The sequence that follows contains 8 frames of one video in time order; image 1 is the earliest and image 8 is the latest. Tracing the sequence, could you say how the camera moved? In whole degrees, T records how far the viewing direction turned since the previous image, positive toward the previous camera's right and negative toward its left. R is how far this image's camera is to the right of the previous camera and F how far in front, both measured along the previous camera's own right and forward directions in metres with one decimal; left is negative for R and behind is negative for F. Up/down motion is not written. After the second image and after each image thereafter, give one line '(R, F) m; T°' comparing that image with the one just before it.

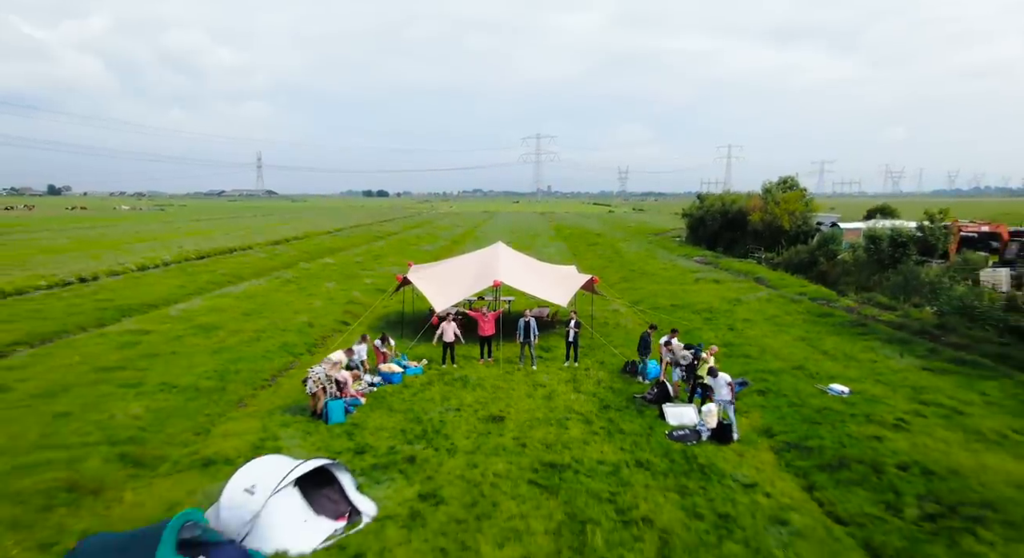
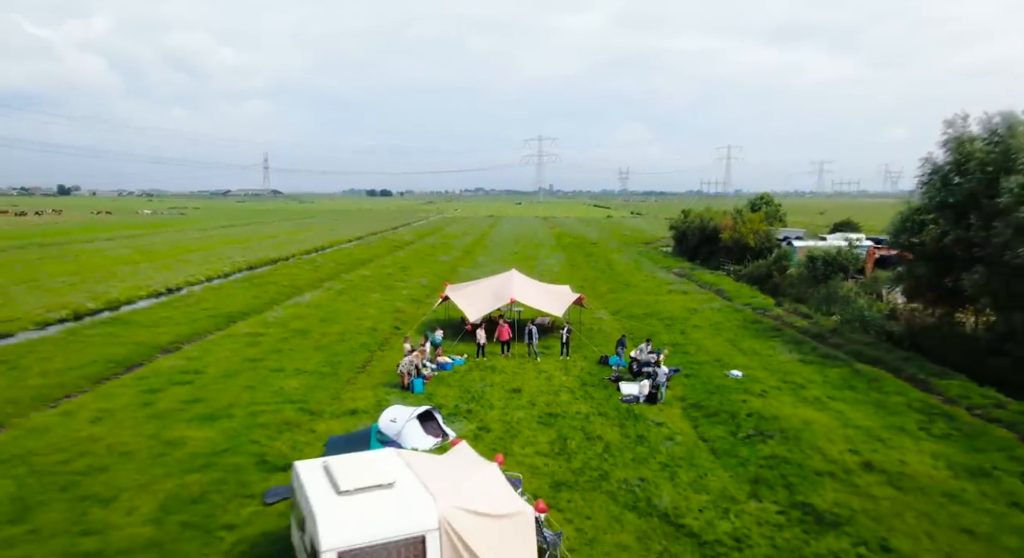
(-0.3, -5.1) m; 0°
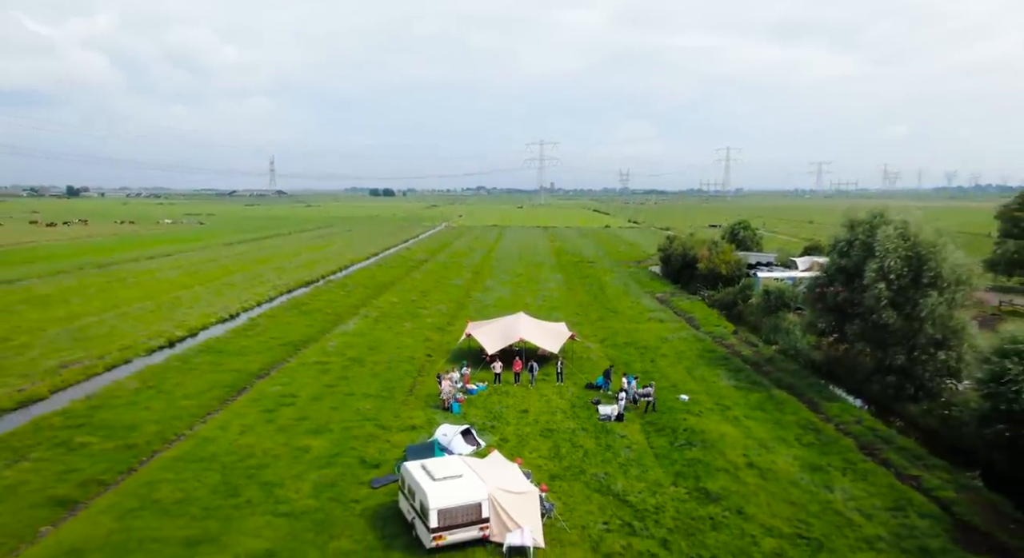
(-0.3, -5.4) m; 0°
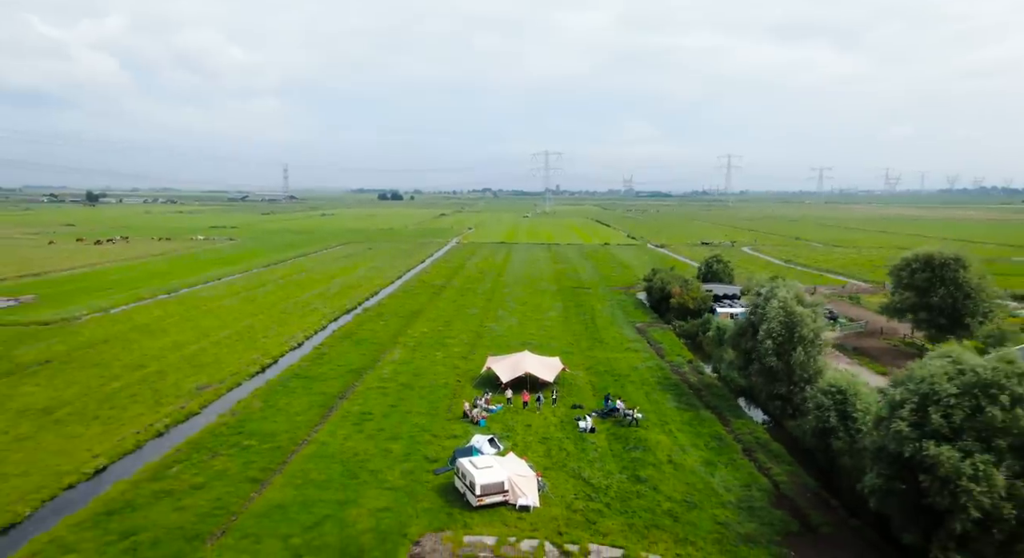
(-0.1, -9.0) m; -1°
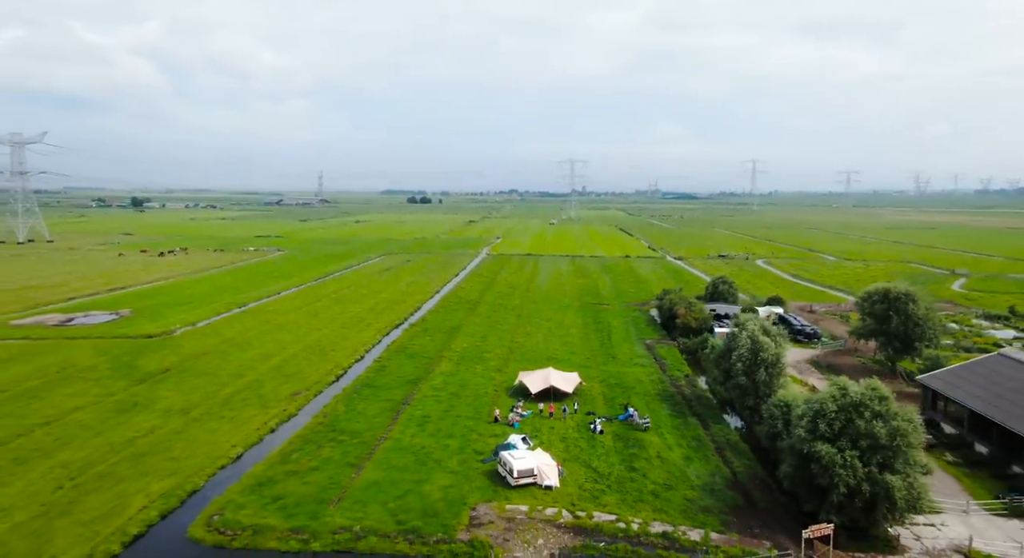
(-0.1, -8.2) m; -3°
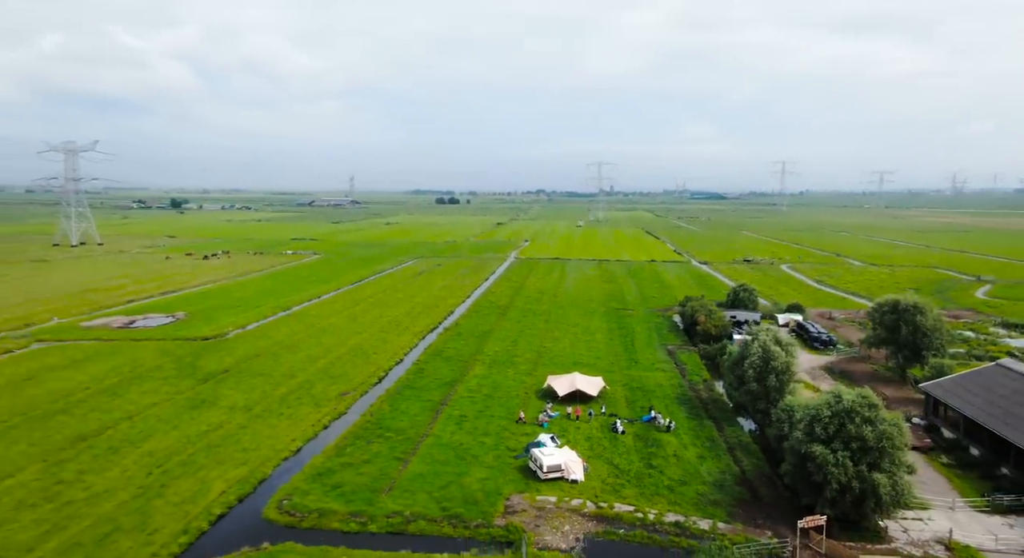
(-0.2, -3.5) m; -3°
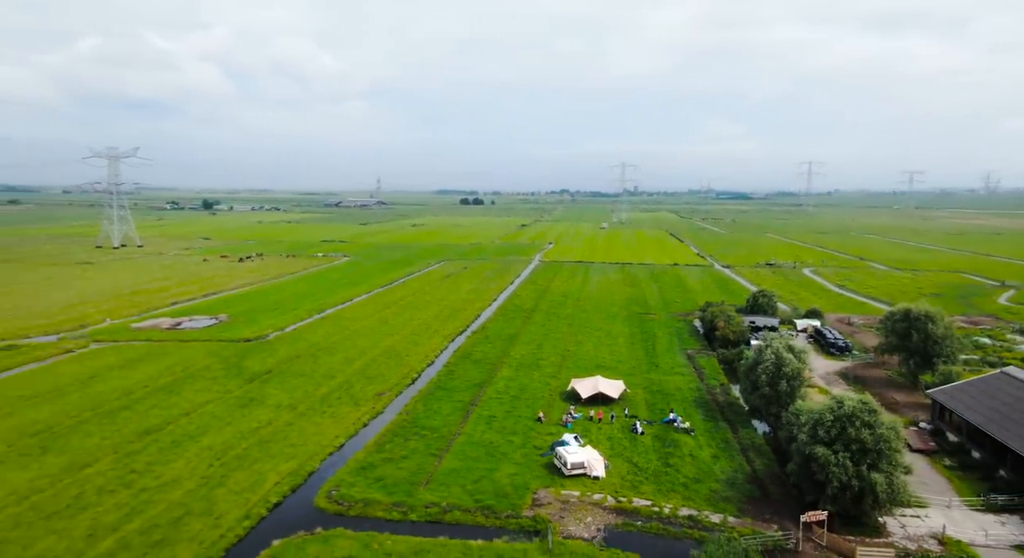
(-0.3, -2.8) m; -2°
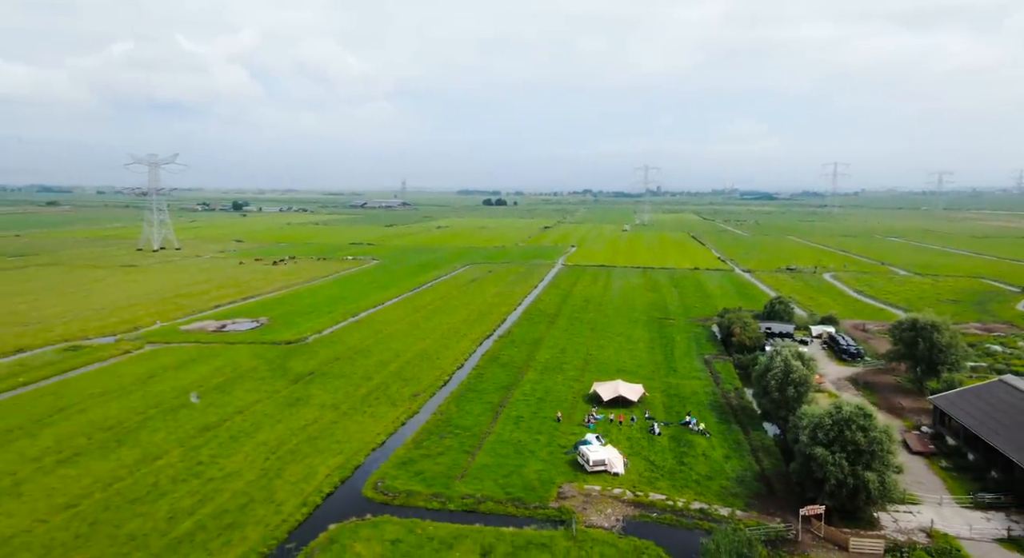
(-0.4, -3.5) m; -2°
